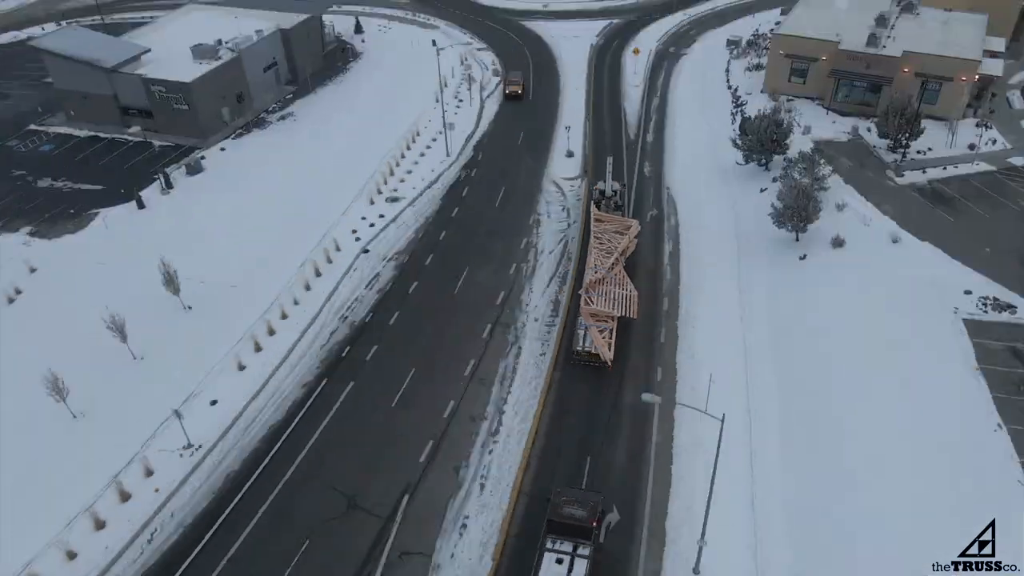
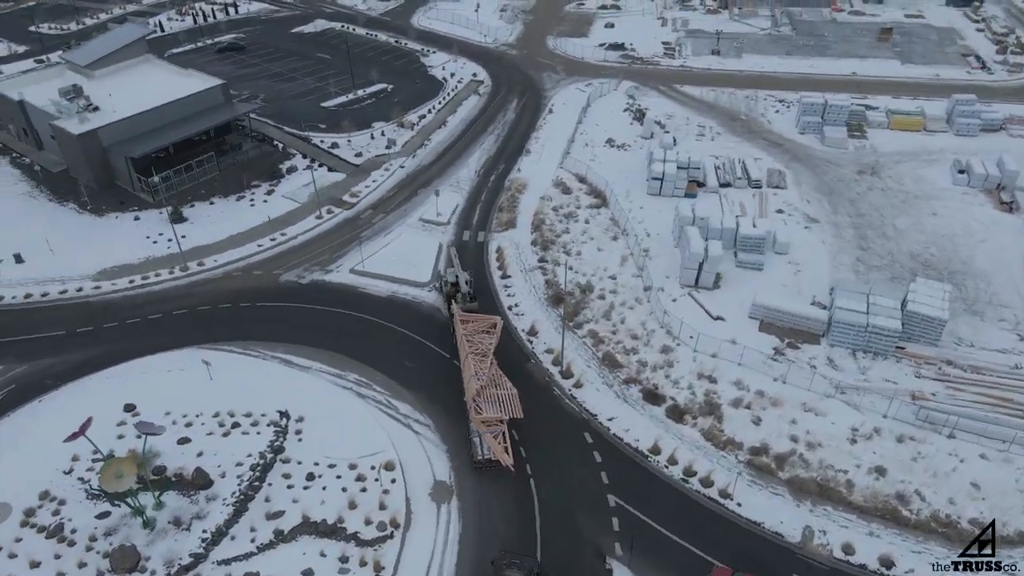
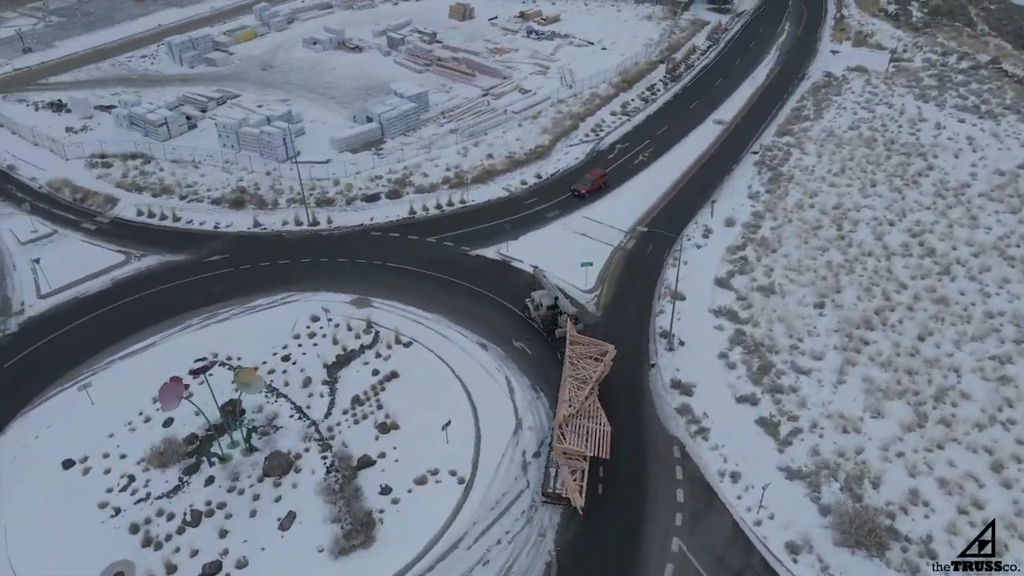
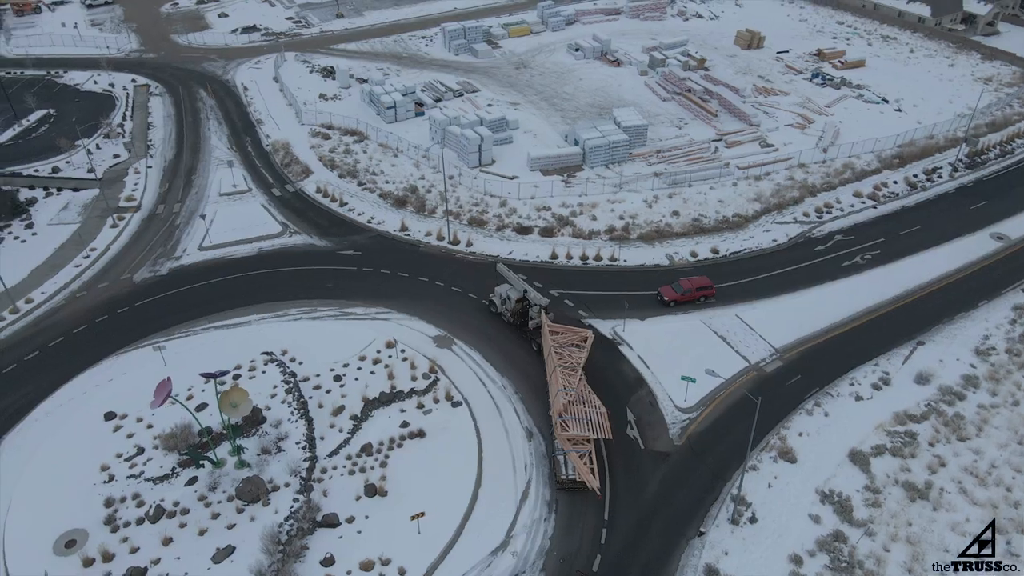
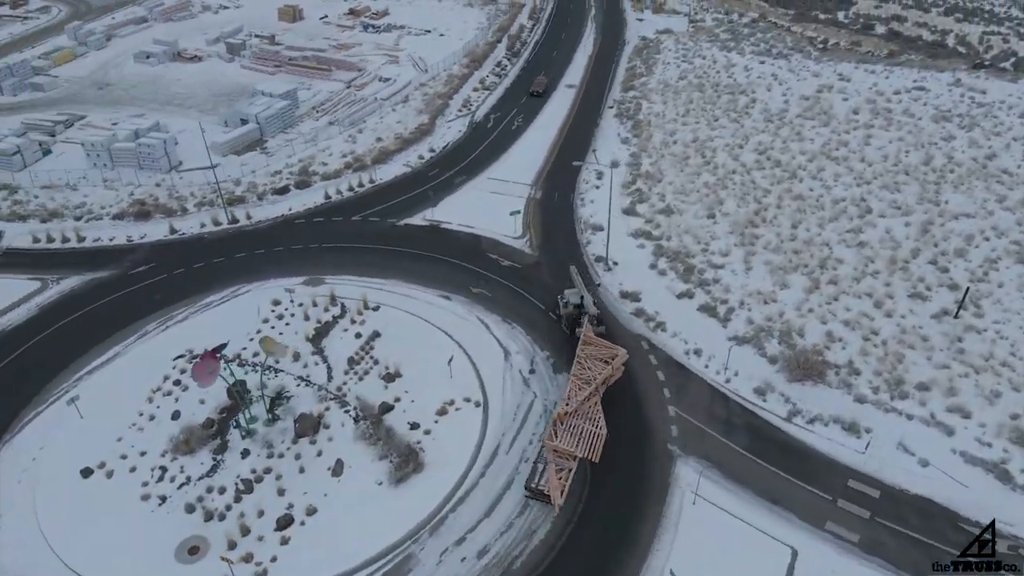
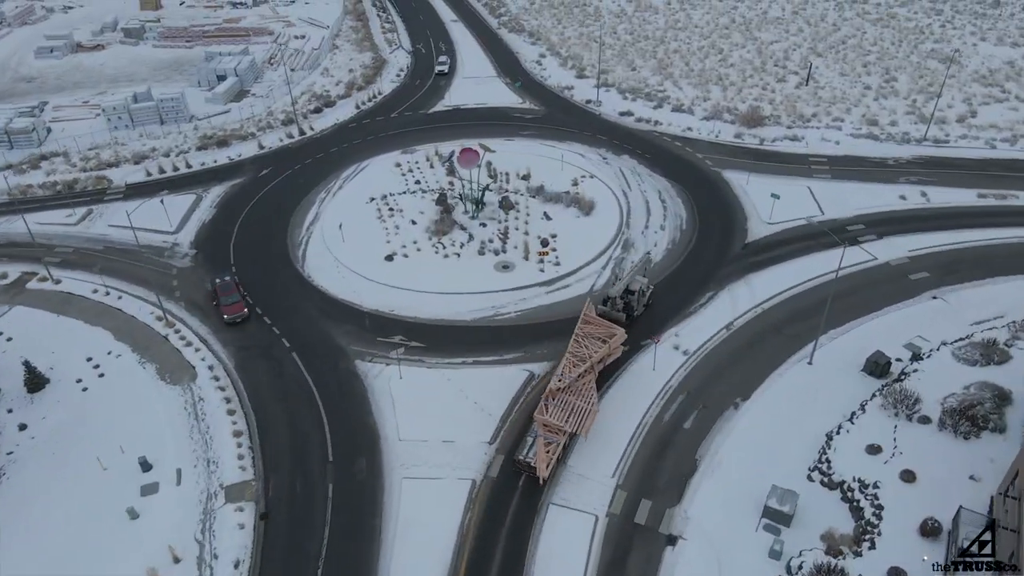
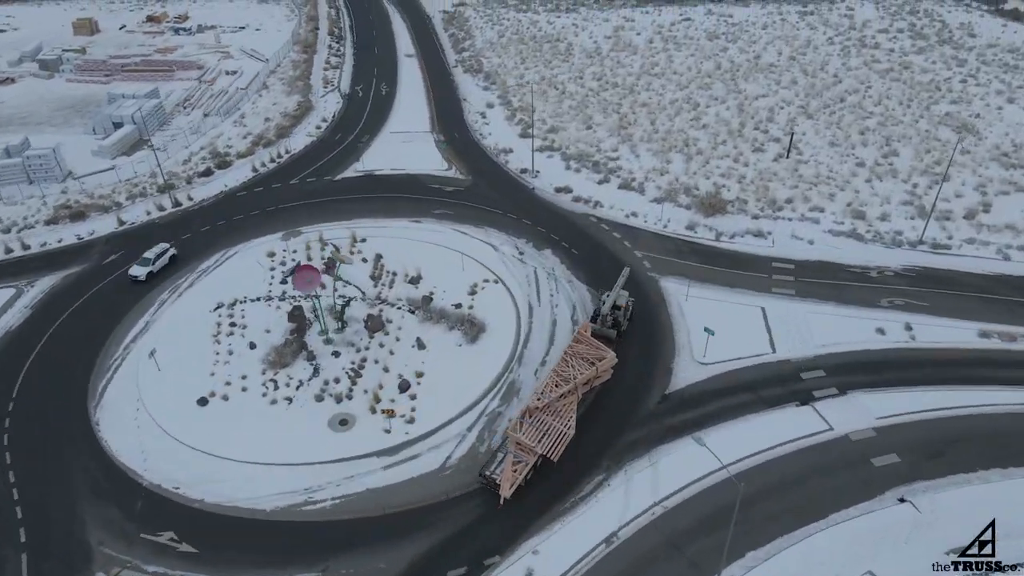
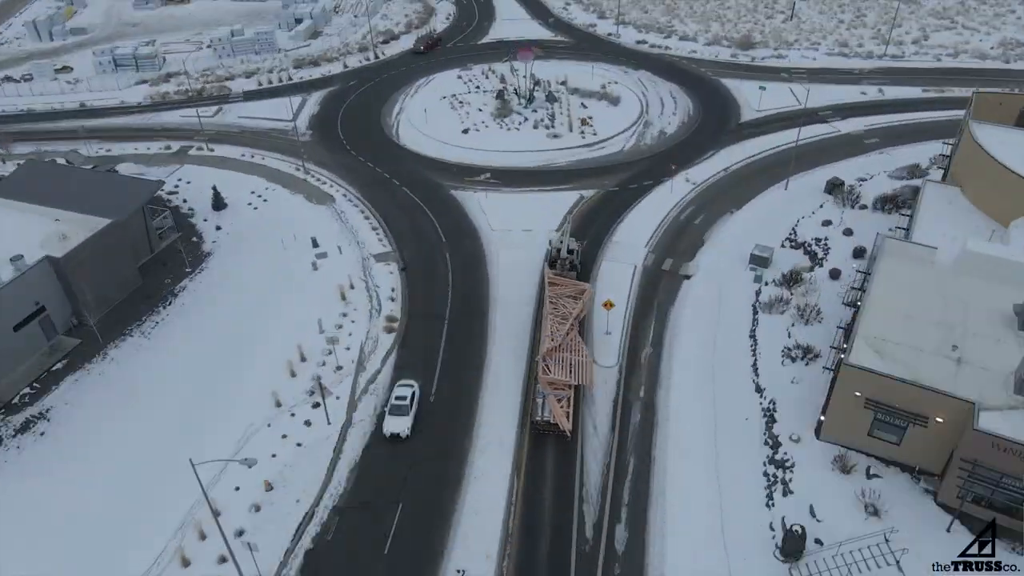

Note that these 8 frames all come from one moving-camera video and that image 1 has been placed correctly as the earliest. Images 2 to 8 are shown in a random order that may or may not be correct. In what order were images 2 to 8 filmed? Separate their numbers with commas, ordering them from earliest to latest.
8, 6, 7, 5, 3, 4, 2
